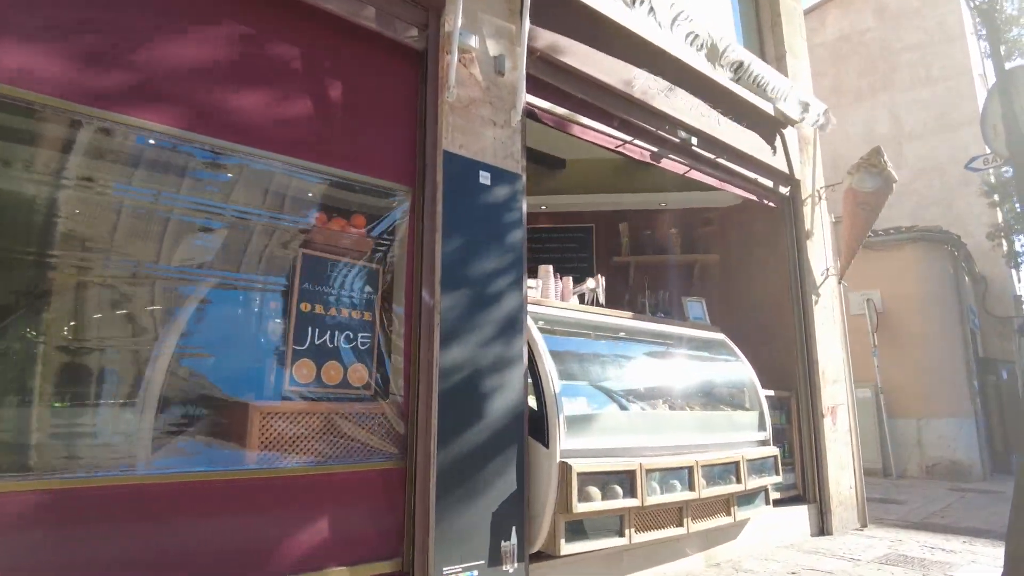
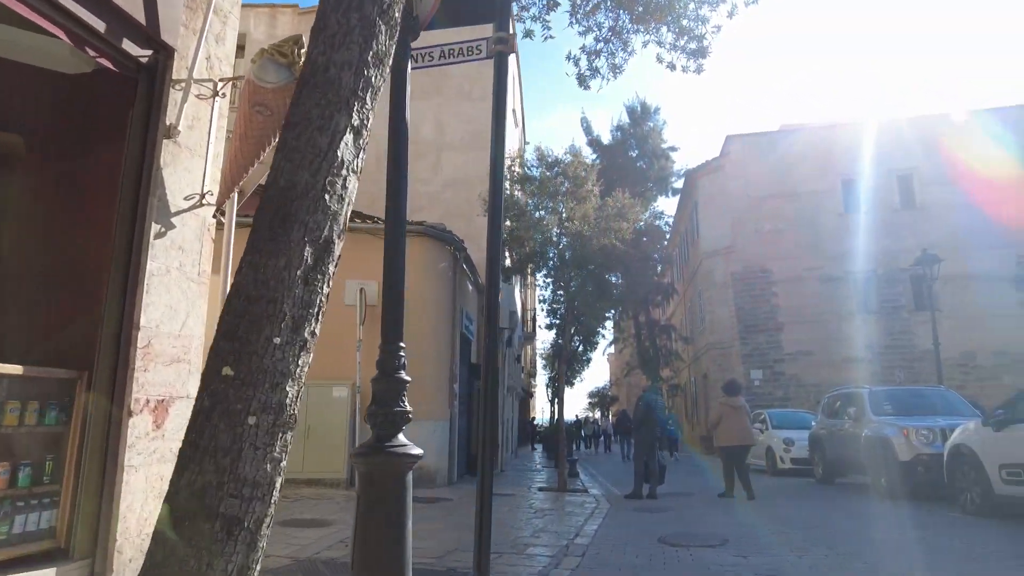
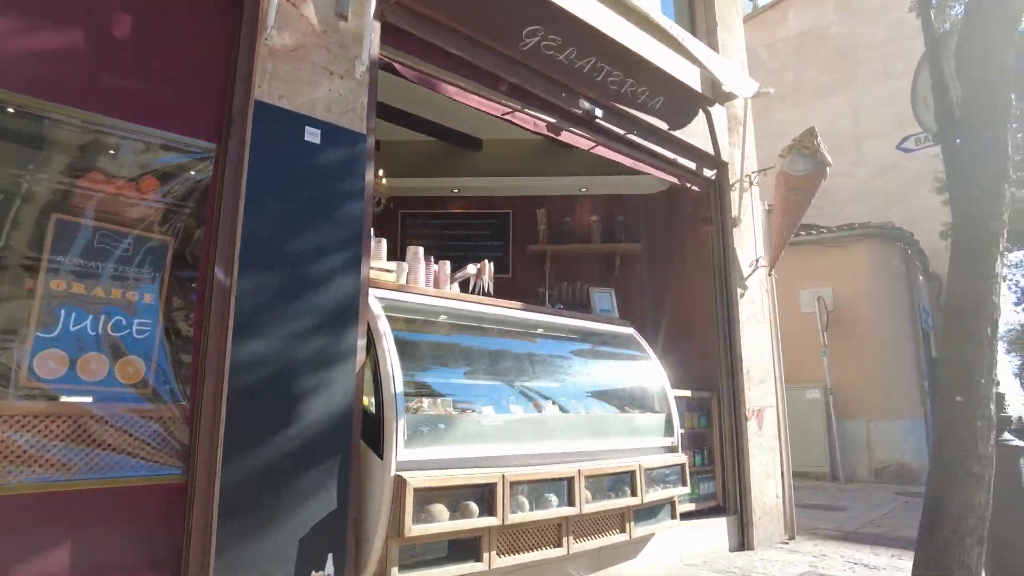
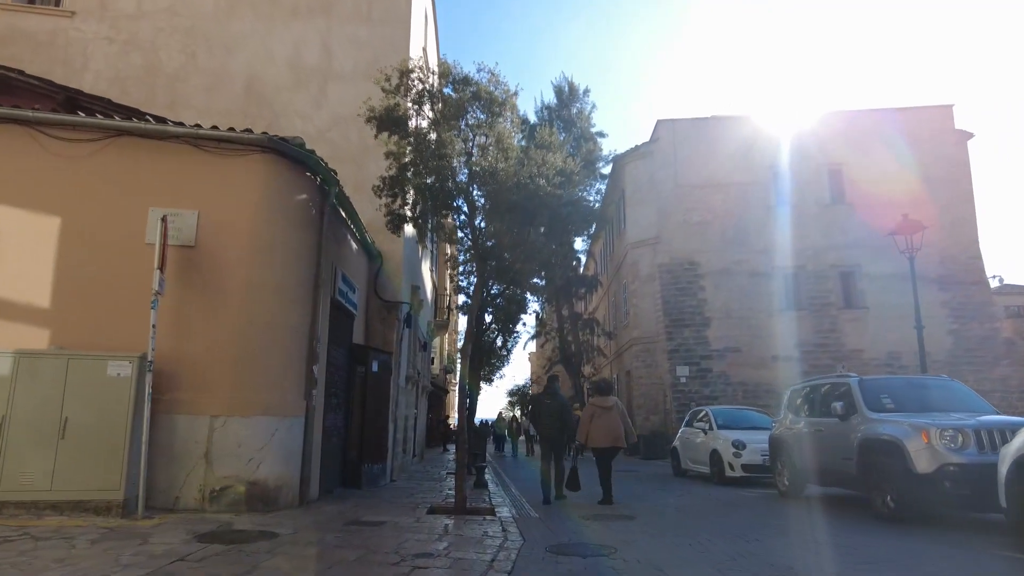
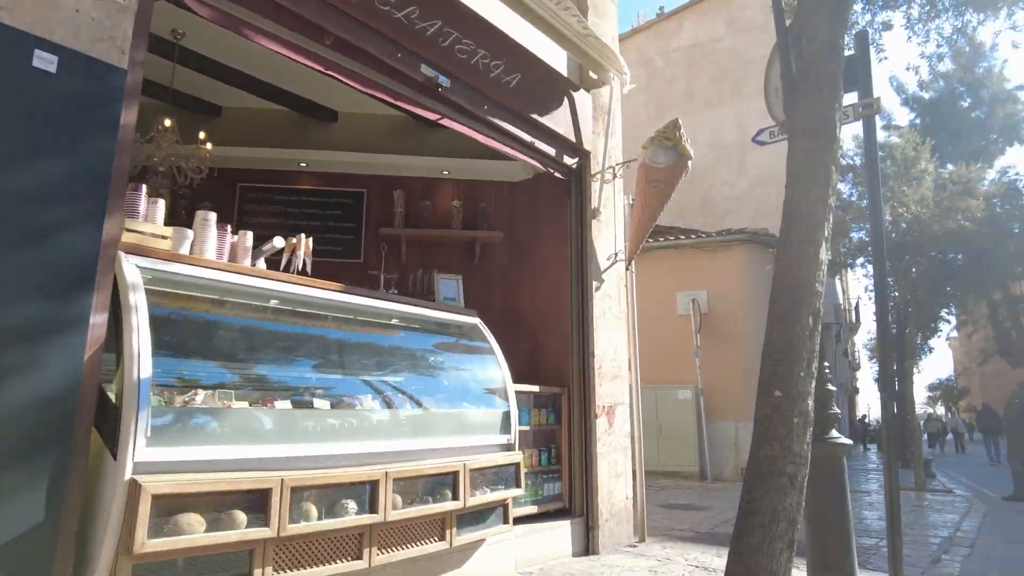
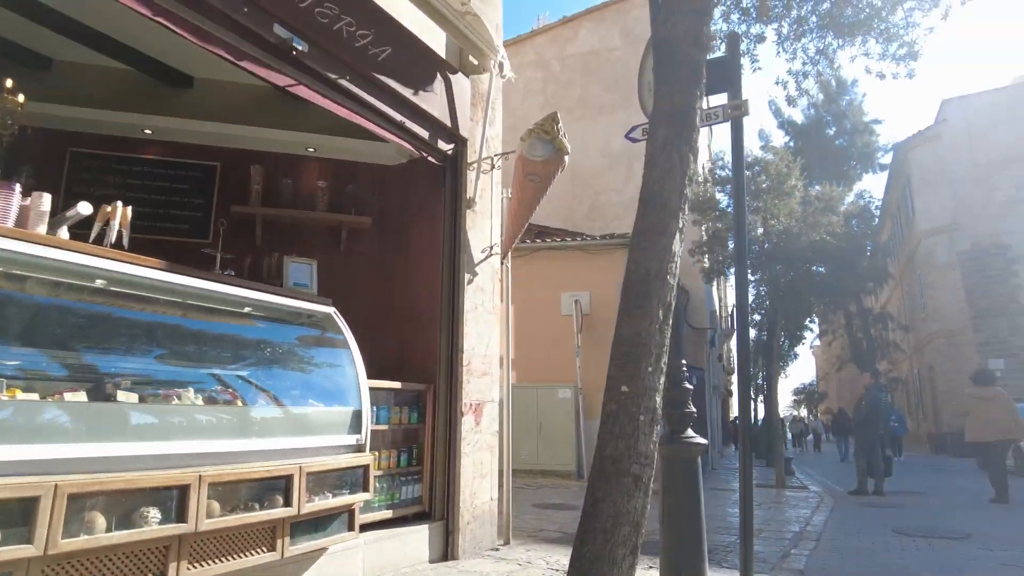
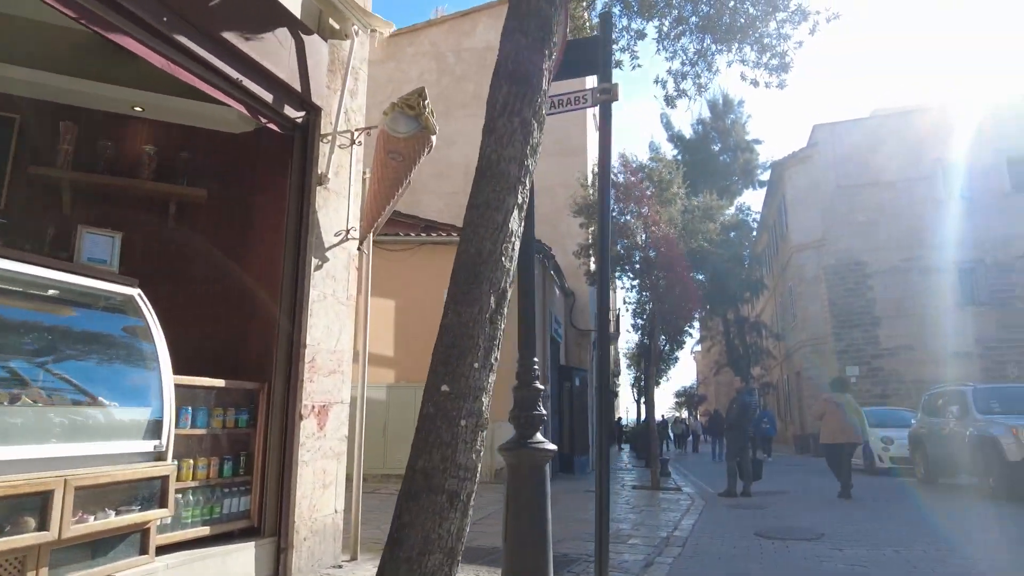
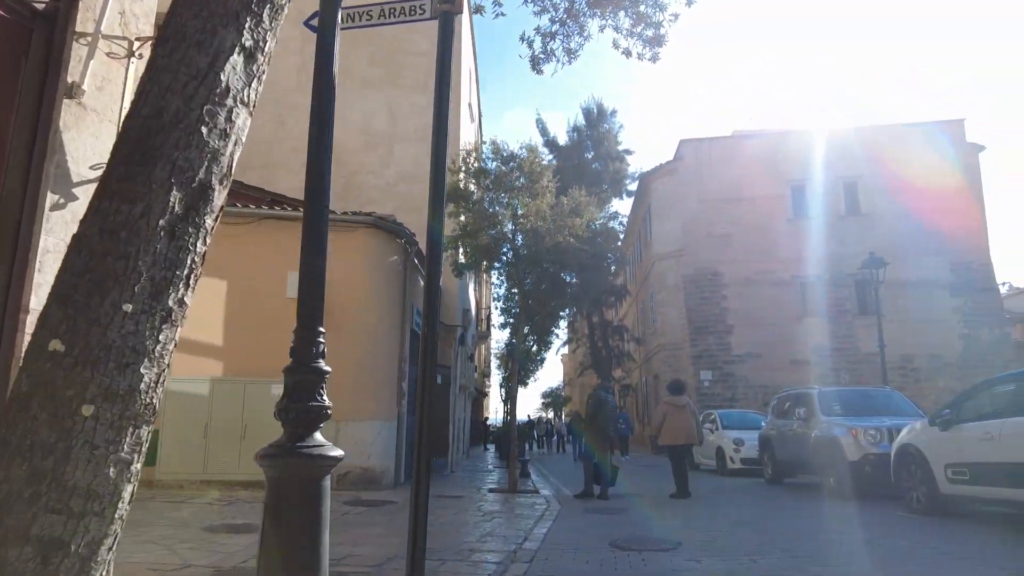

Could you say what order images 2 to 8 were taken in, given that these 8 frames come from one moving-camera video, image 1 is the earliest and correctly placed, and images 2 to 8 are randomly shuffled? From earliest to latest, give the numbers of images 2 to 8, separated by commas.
3, 5, 6, 7, 2, 8, 4
